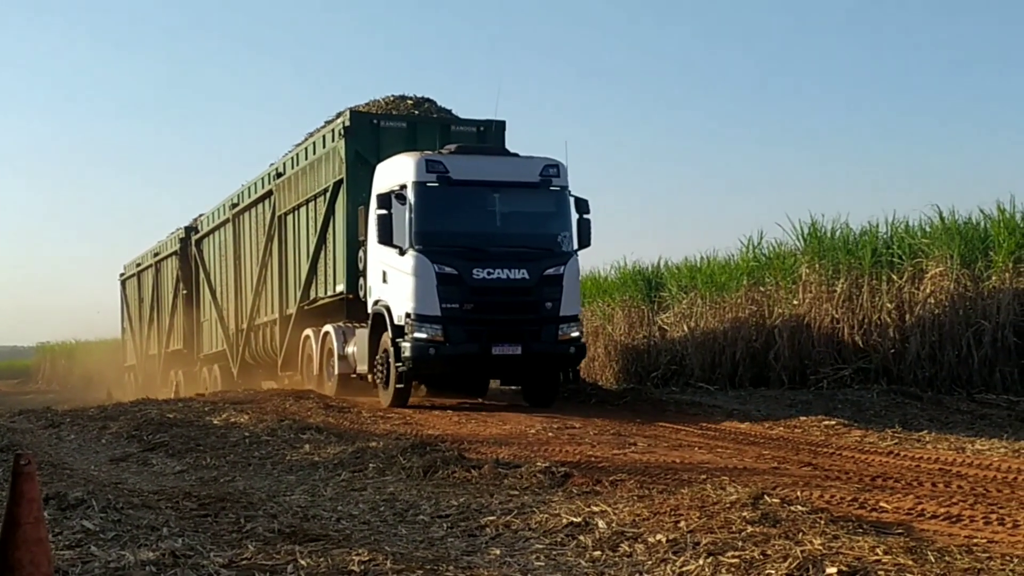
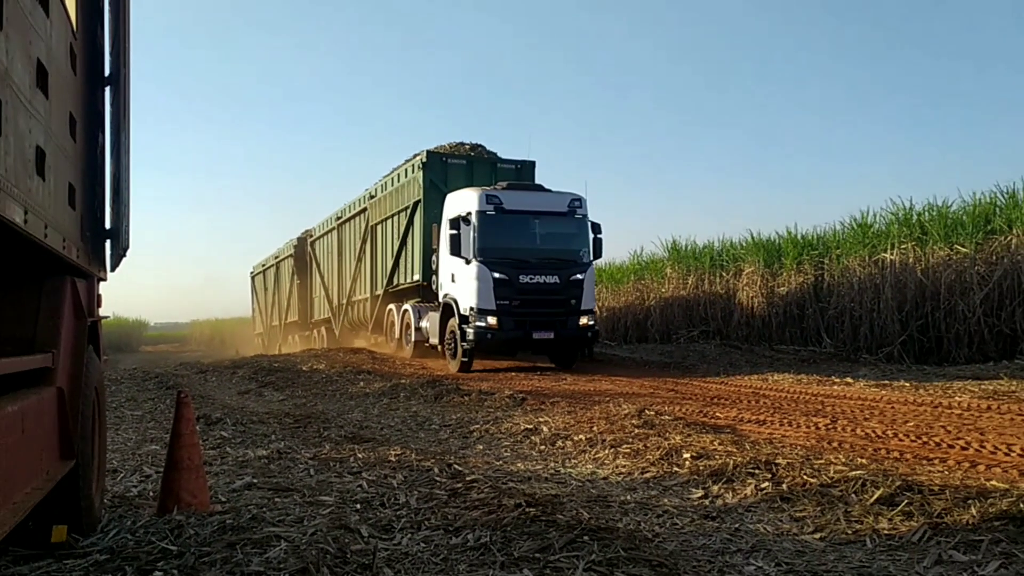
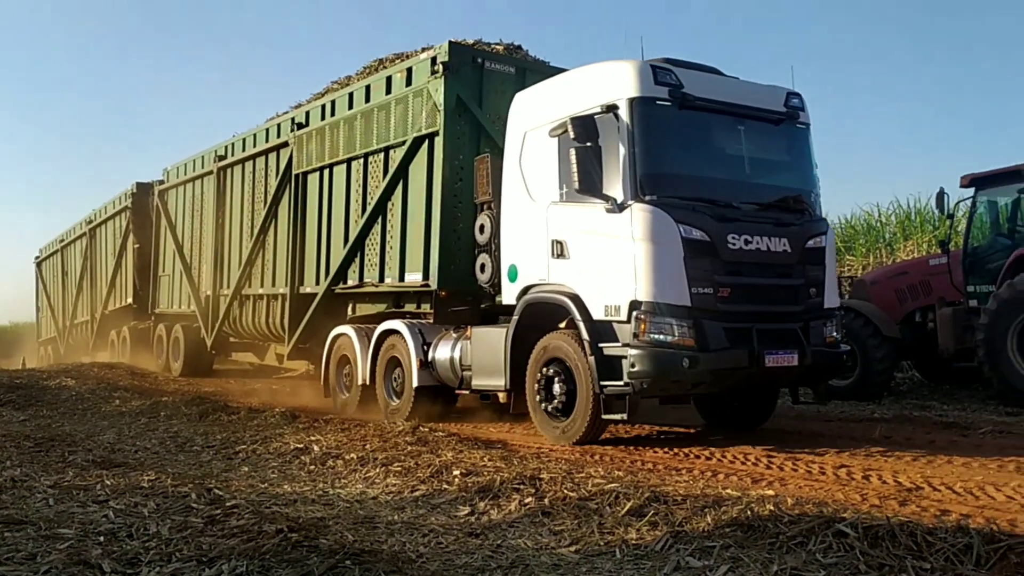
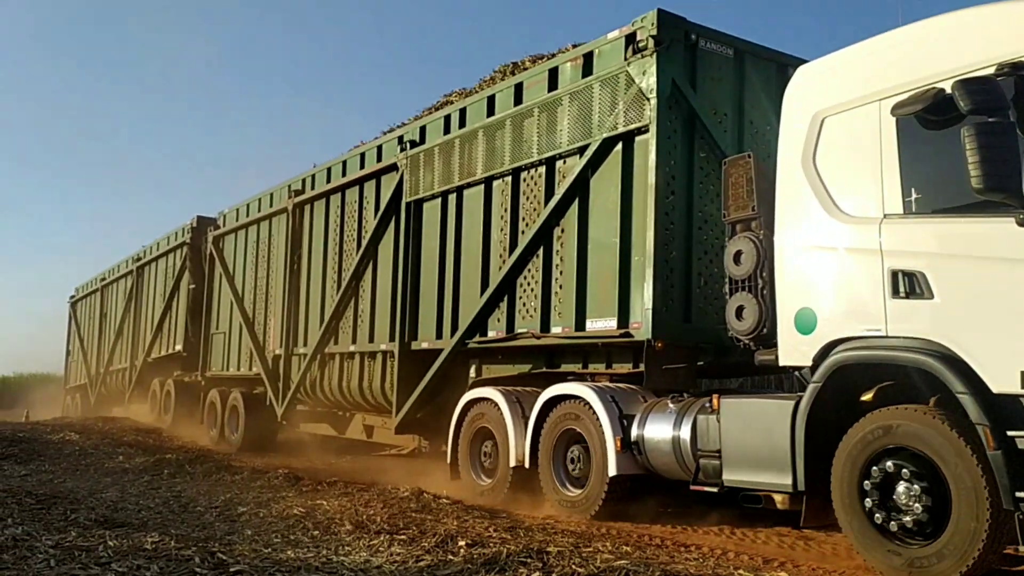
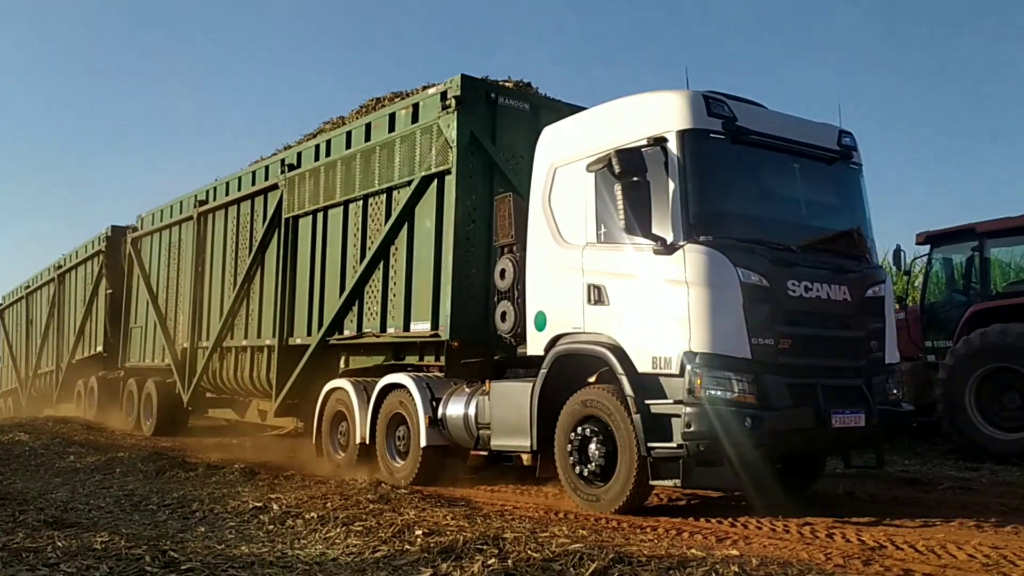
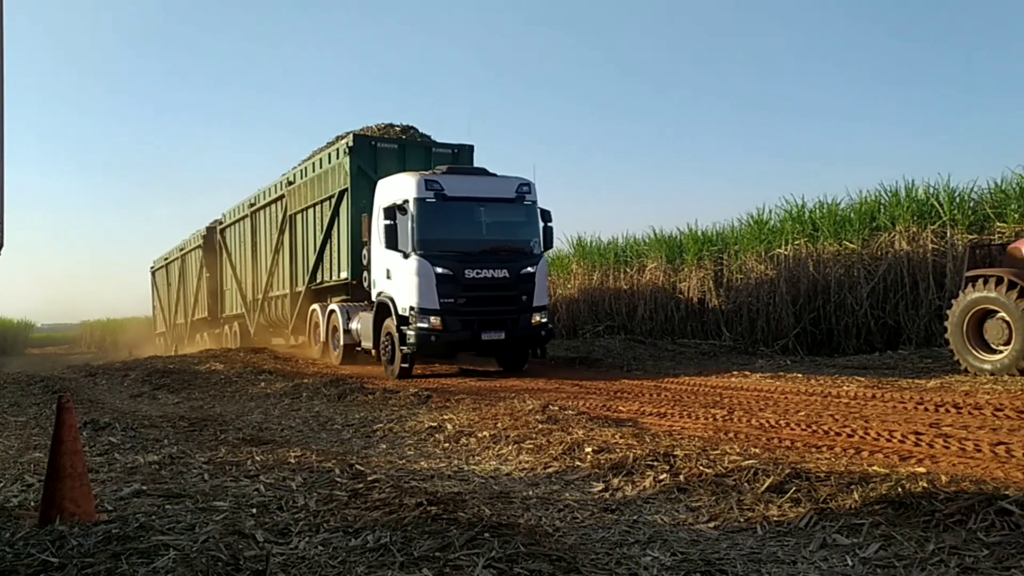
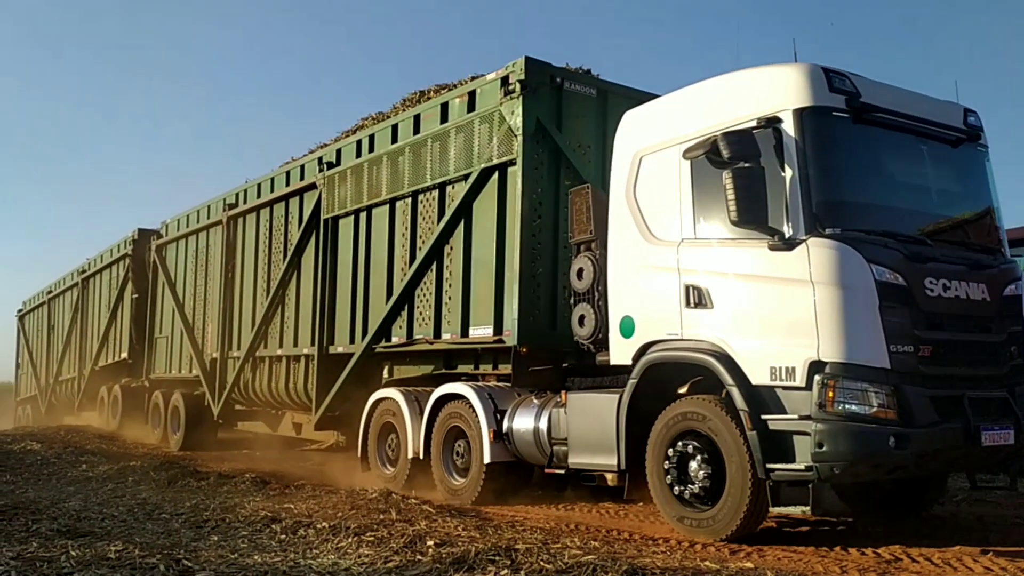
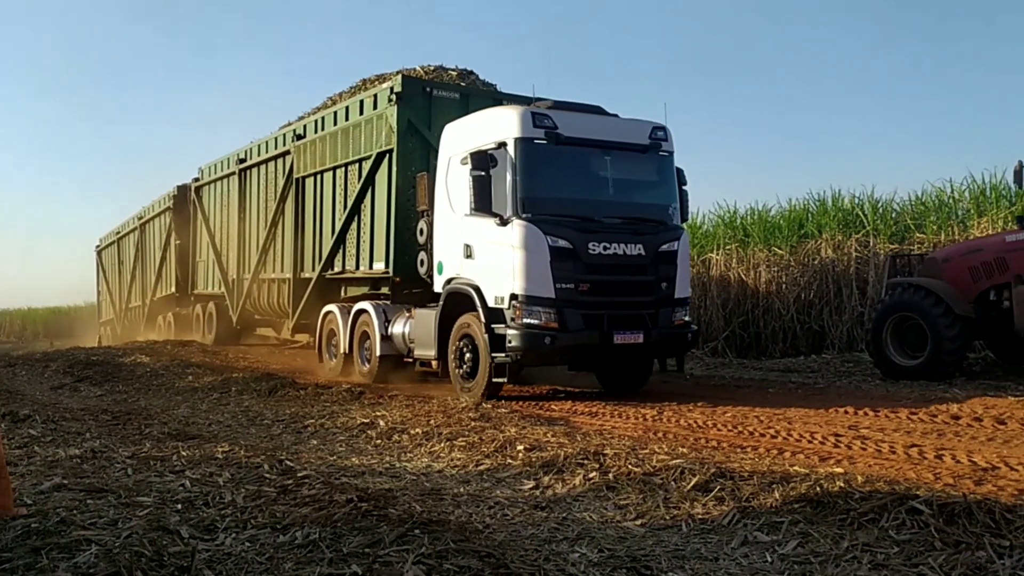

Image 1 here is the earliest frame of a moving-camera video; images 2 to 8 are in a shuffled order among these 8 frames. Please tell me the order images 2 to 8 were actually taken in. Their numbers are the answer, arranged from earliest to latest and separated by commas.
2, 6, 8, 3, 5, 7, 4
